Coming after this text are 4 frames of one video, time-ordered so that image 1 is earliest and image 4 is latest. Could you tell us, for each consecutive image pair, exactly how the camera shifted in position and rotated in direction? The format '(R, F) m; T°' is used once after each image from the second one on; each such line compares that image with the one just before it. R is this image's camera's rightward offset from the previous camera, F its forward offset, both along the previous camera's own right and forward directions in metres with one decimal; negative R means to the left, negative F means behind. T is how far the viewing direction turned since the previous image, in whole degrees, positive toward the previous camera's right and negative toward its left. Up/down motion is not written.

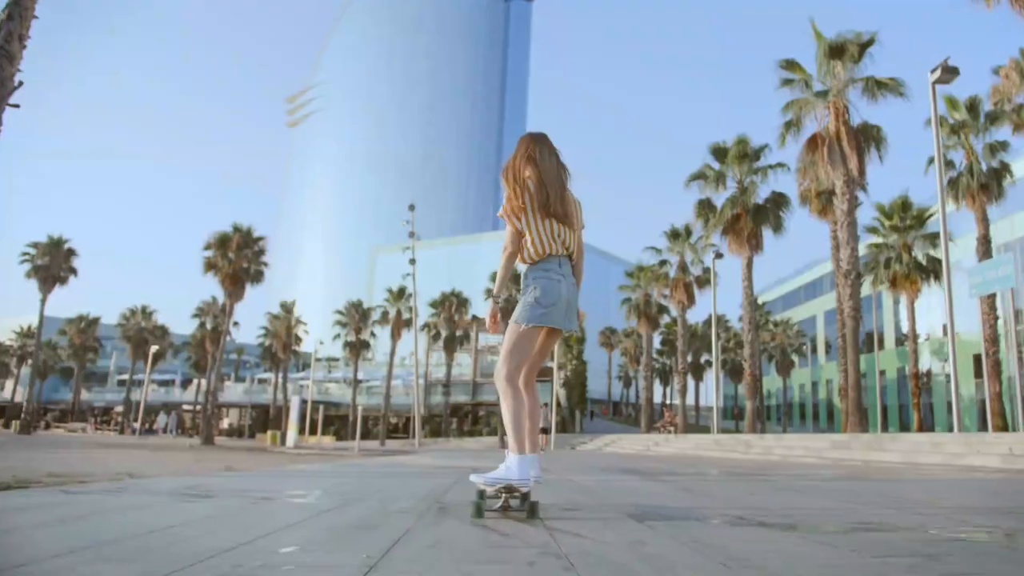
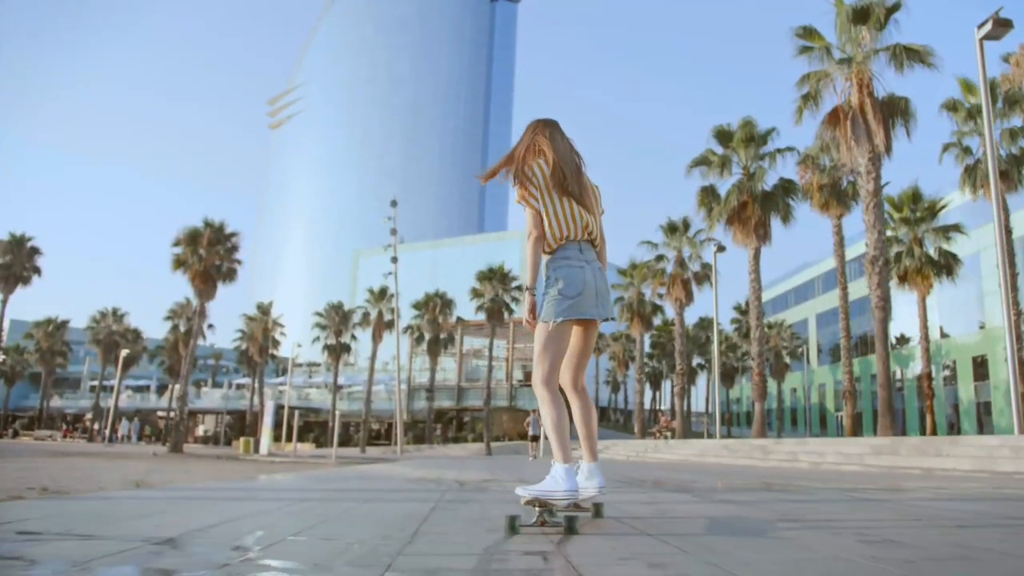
(-0.1, +1.7) m; +1°
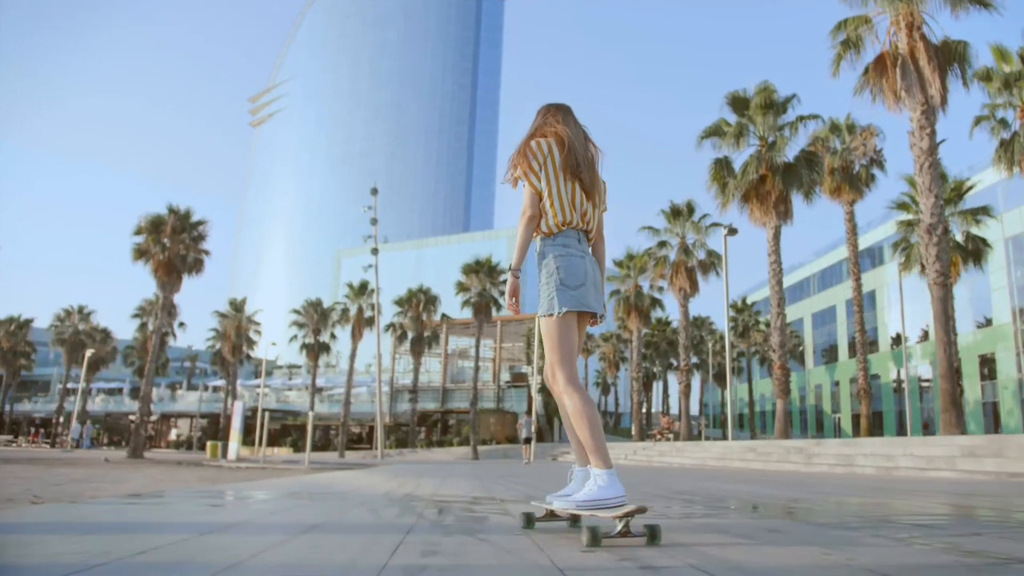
(-0.1, +2.2) m; +1°
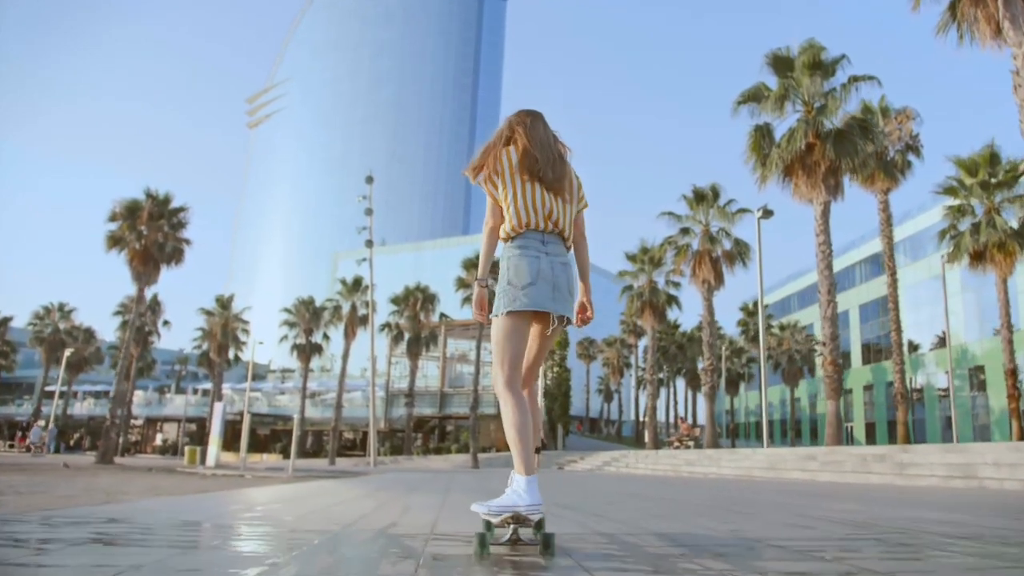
(-0.3, +2.3) m; 0°
